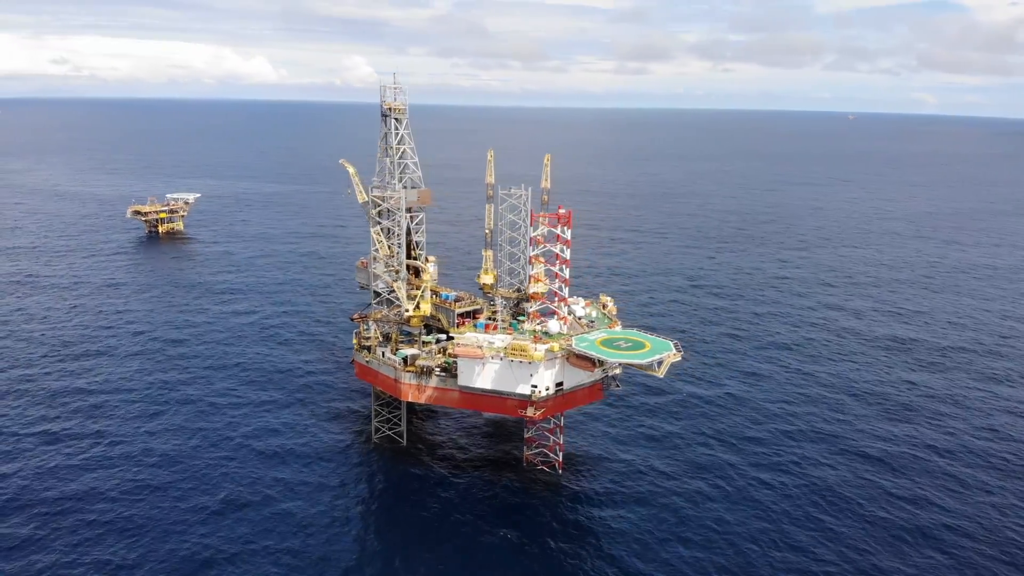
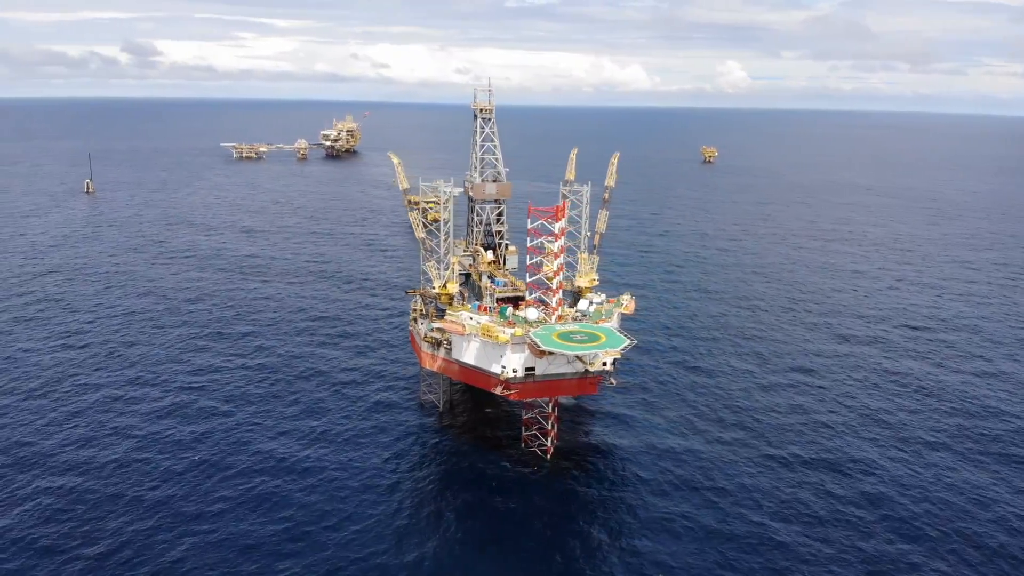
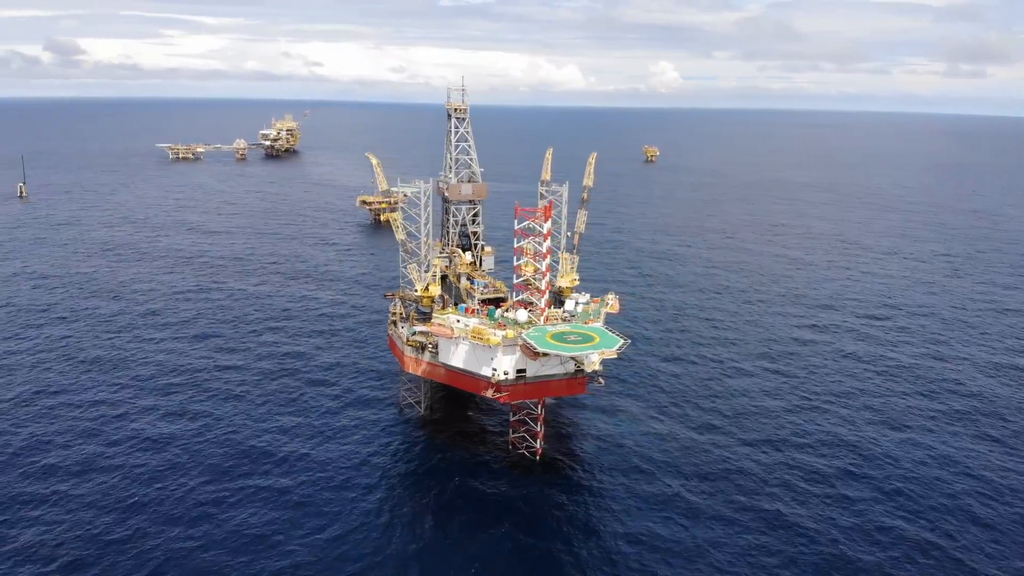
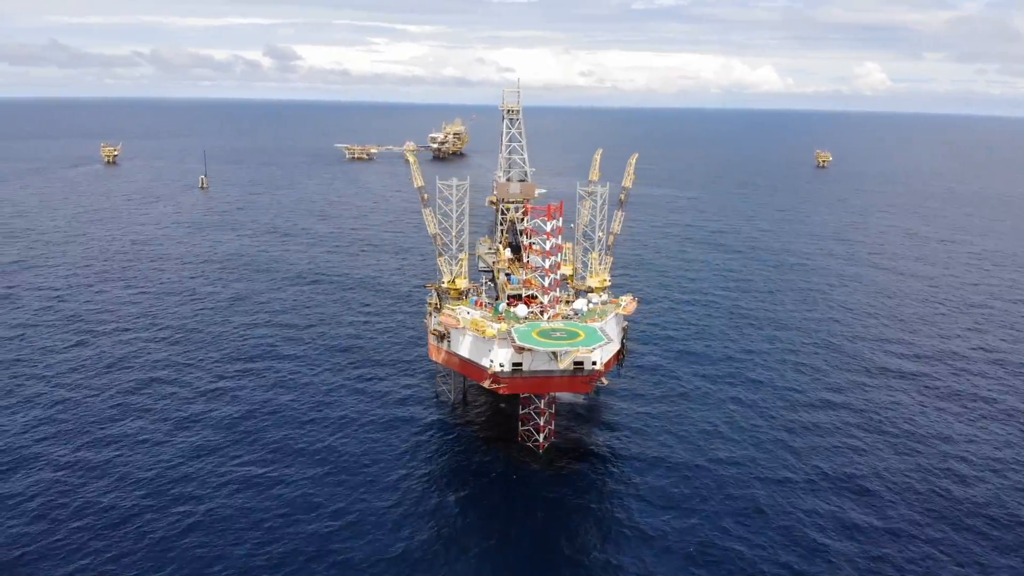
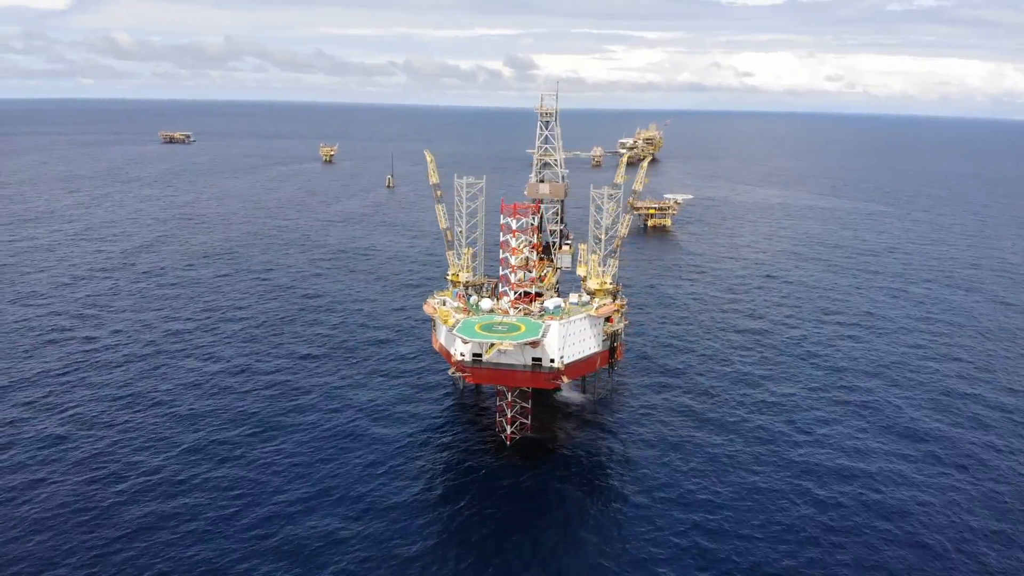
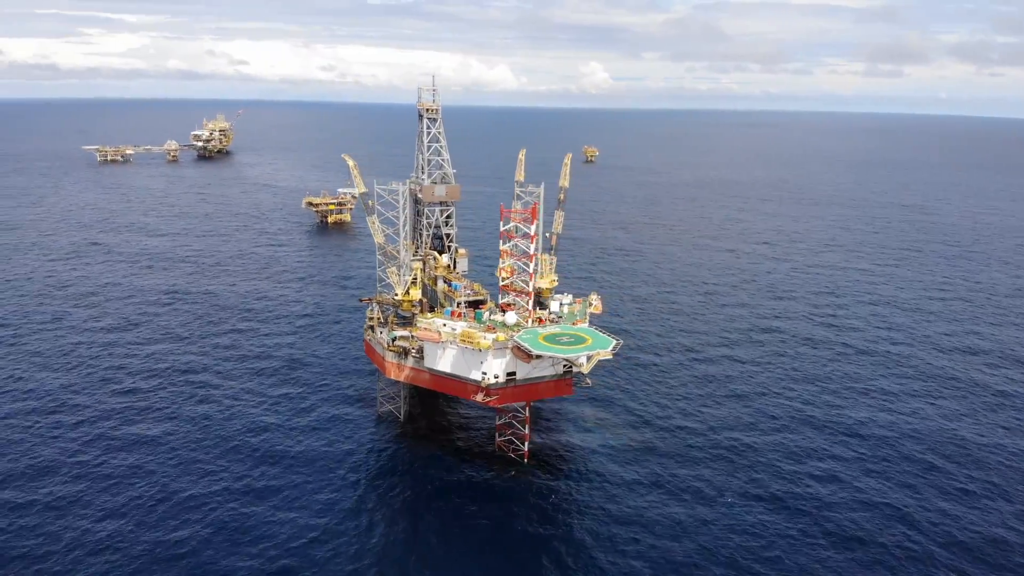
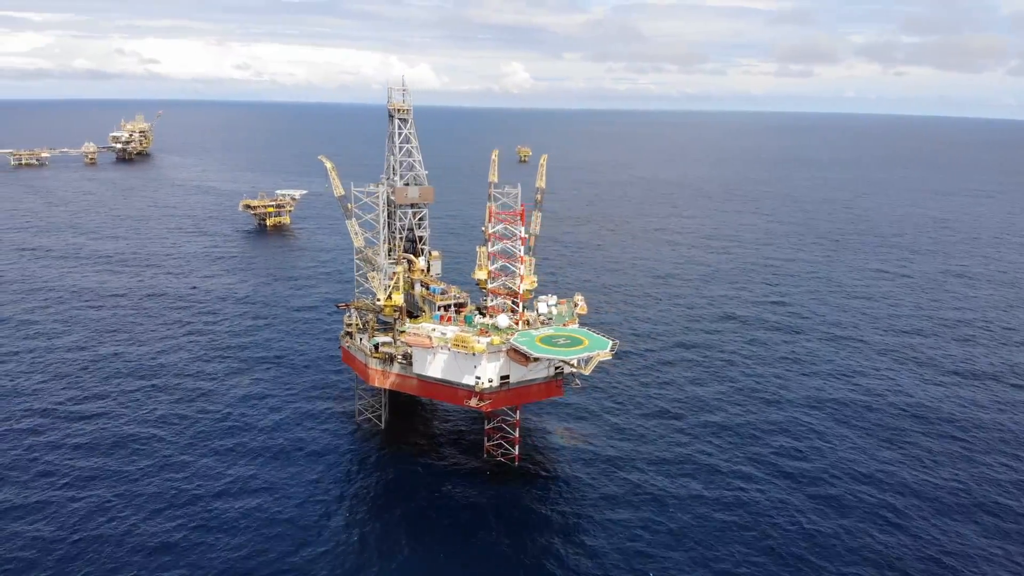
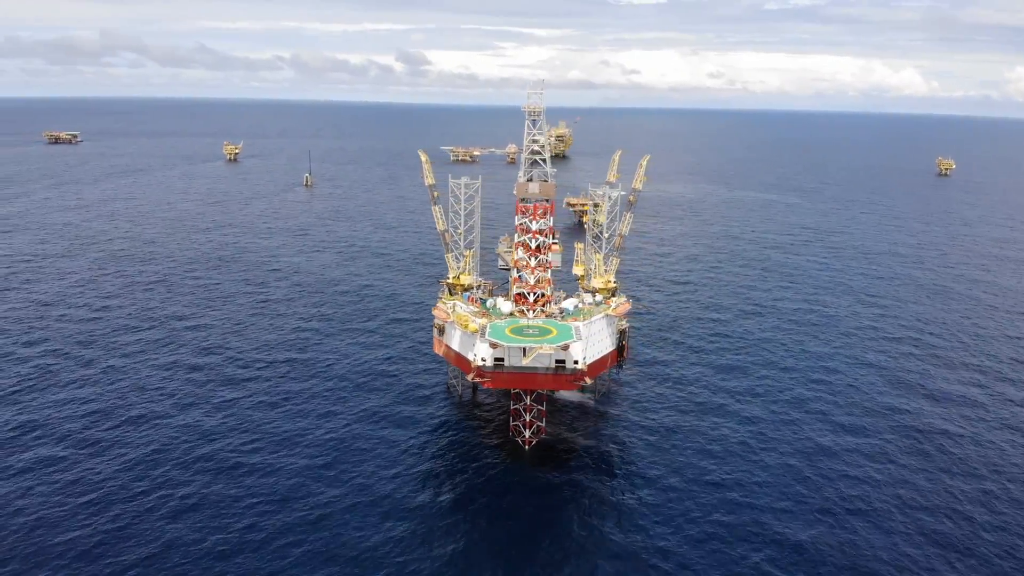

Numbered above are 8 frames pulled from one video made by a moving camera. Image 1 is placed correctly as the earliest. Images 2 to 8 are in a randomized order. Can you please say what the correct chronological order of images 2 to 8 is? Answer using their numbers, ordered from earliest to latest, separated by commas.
7, 6, 3, 2, 4, 8, 5
